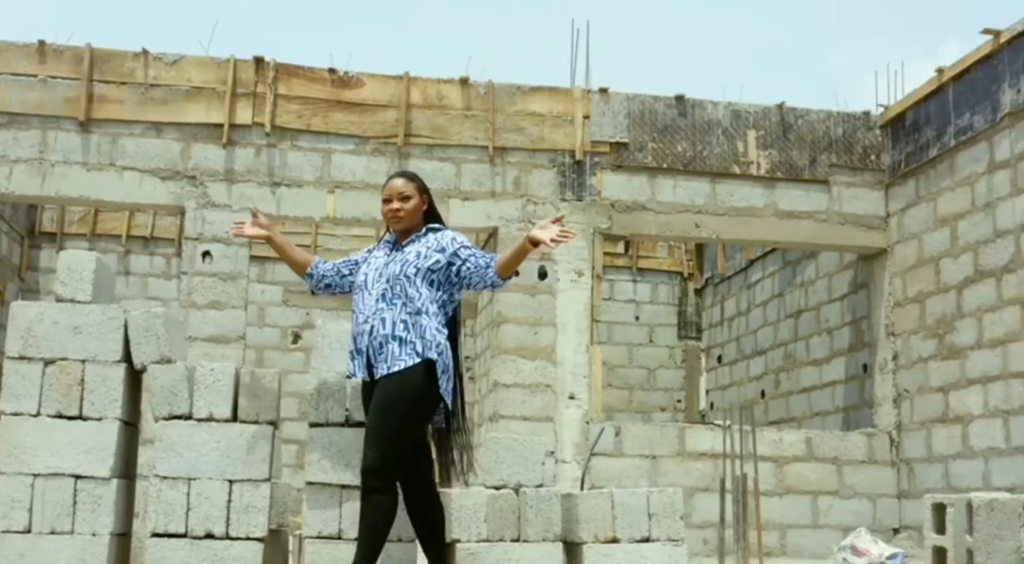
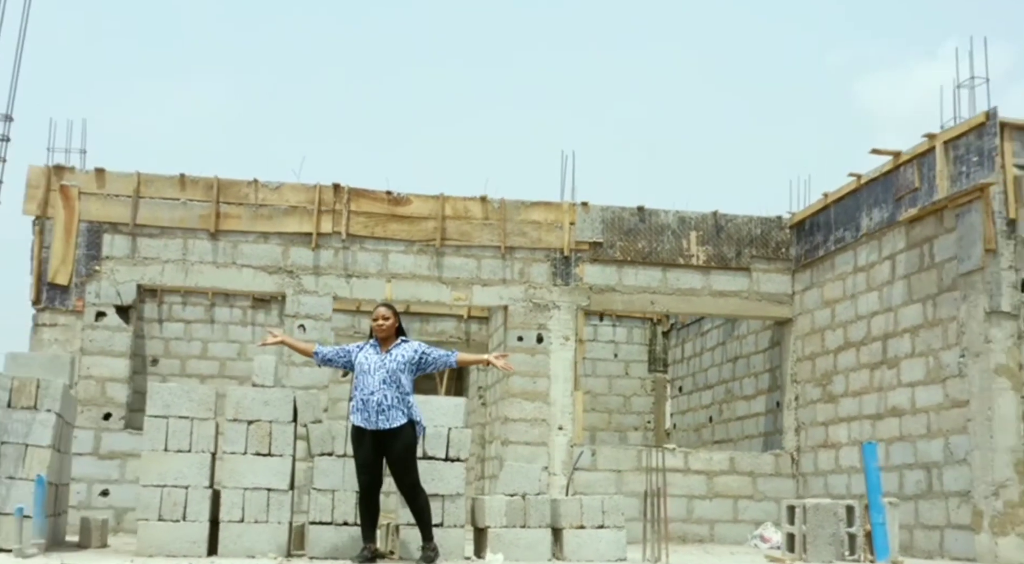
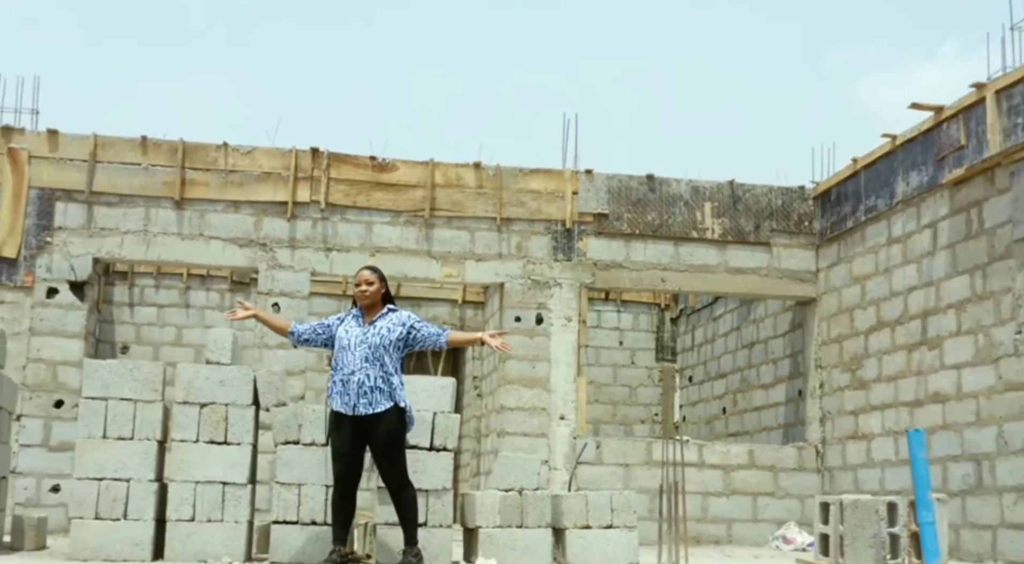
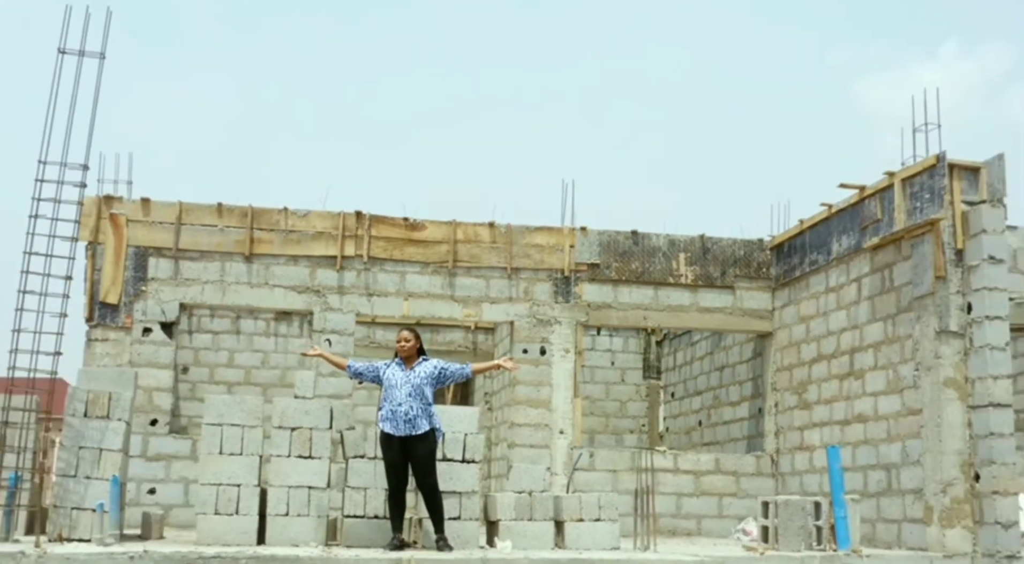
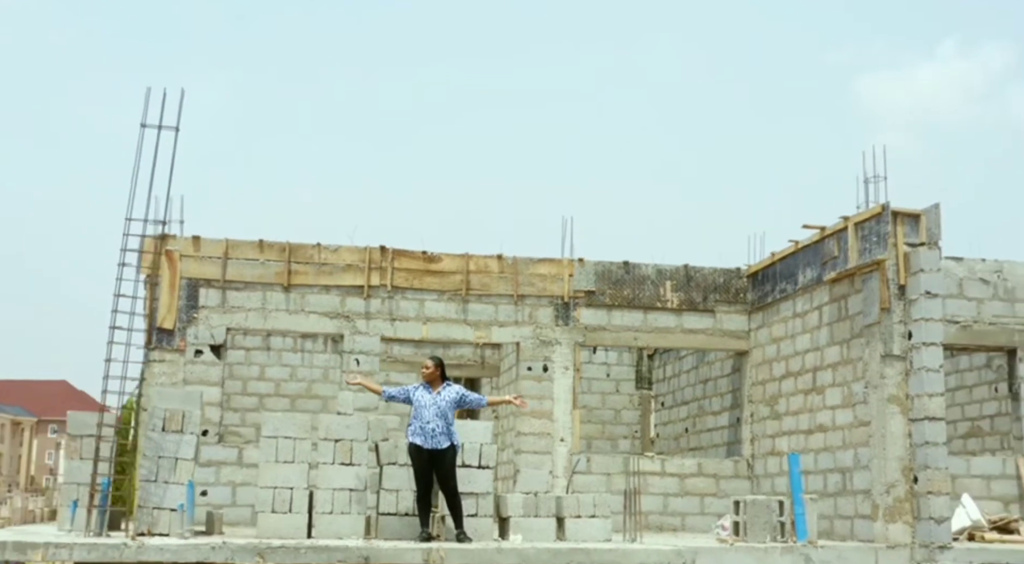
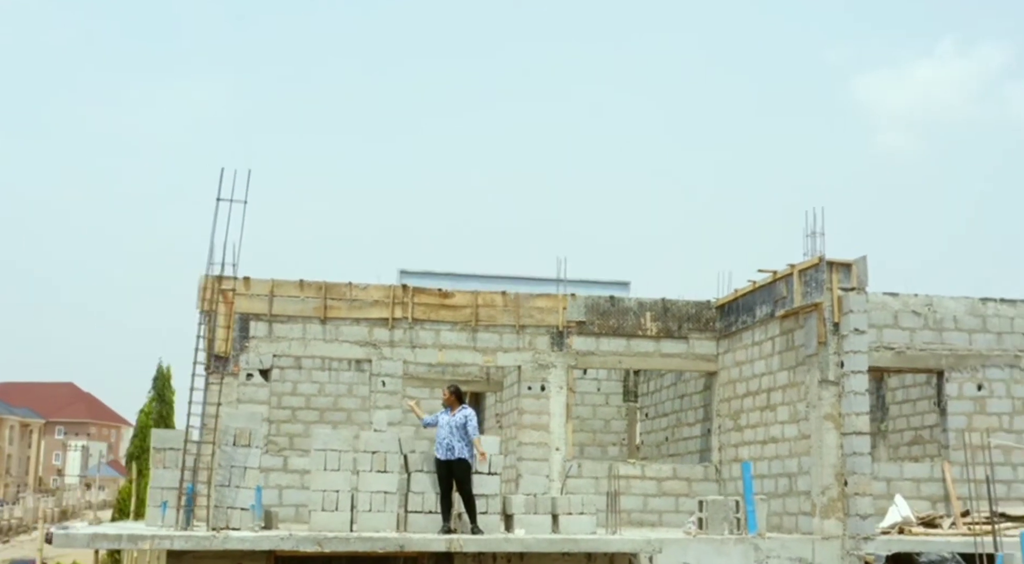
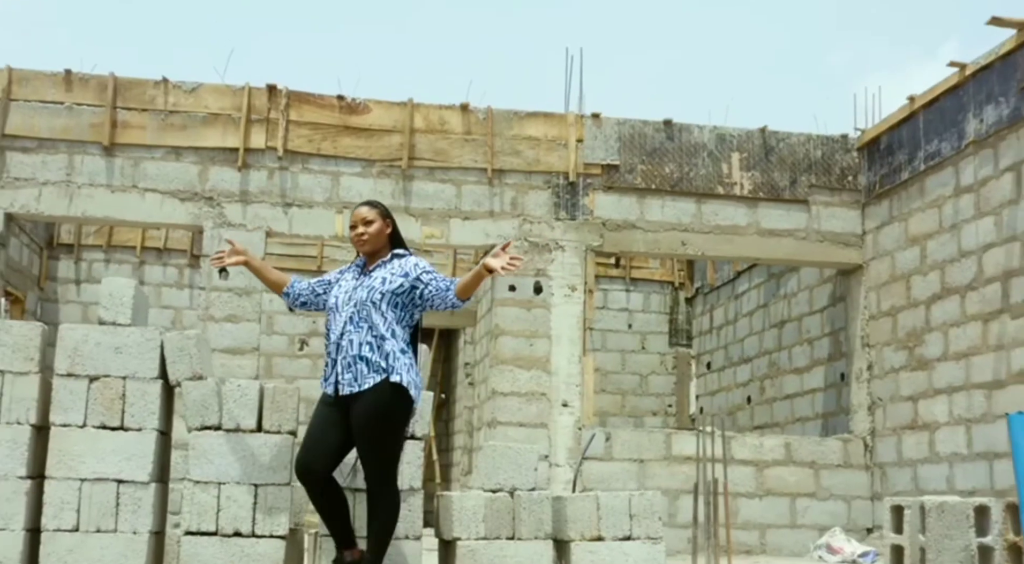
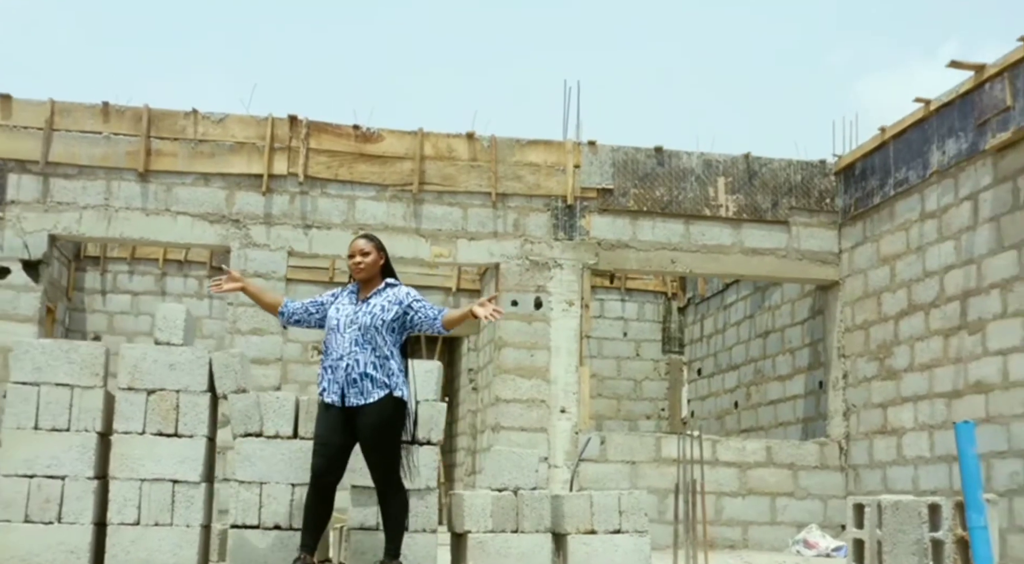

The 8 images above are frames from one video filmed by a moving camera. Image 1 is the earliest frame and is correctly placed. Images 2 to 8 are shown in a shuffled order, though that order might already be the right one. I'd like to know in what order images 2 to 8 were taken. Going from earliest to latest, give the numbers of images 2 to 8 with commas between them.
7, 8, 3, 2, 4, 5, 6
